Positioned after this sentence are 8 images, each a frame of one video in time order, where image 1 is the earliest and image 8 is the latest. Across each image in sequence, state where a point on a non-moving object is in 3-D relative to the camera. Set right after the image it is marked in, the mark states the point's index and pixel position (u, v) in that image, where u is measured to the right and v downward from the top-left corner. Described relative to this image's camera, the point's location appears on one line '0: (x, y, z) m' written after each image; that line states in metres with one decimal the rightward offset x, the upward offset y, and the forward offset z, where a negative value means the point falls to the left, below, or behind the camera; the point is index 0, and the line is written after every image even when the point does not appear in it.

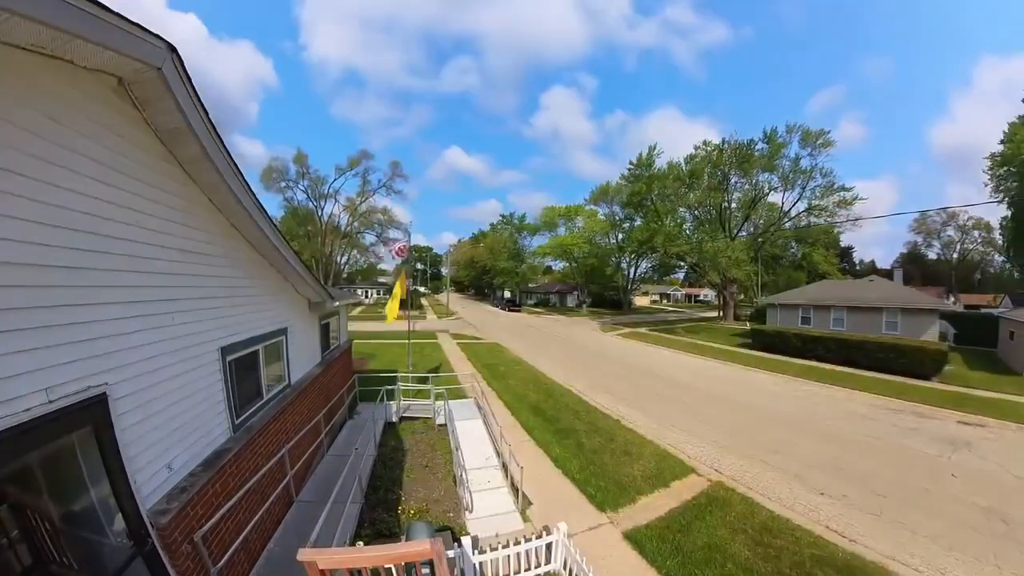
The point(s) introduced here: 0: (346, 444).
0: (-3.0, -2.9, +8.3) m
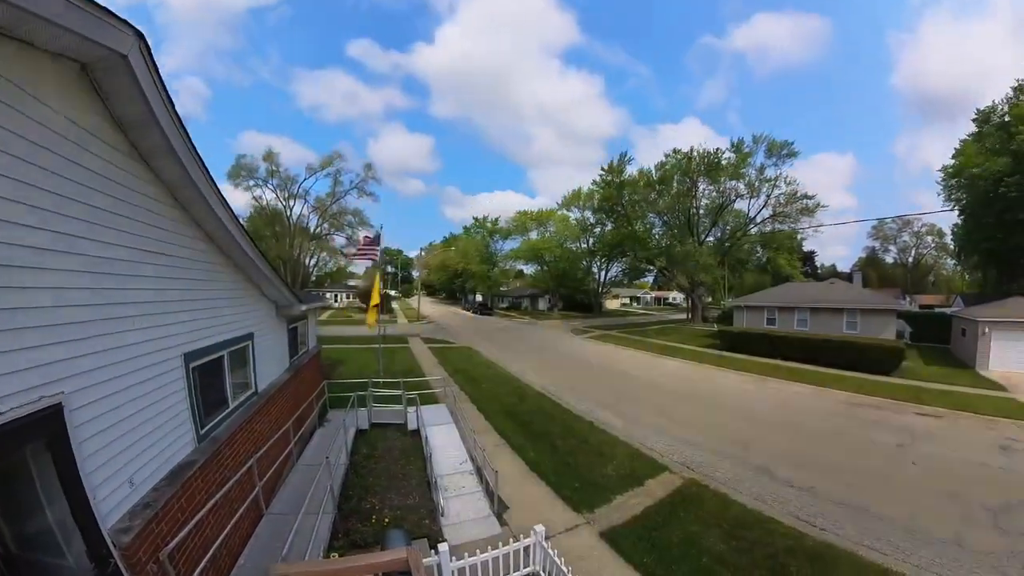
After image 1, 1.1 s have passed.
0: (-3.4, -2.9, +8.0) m
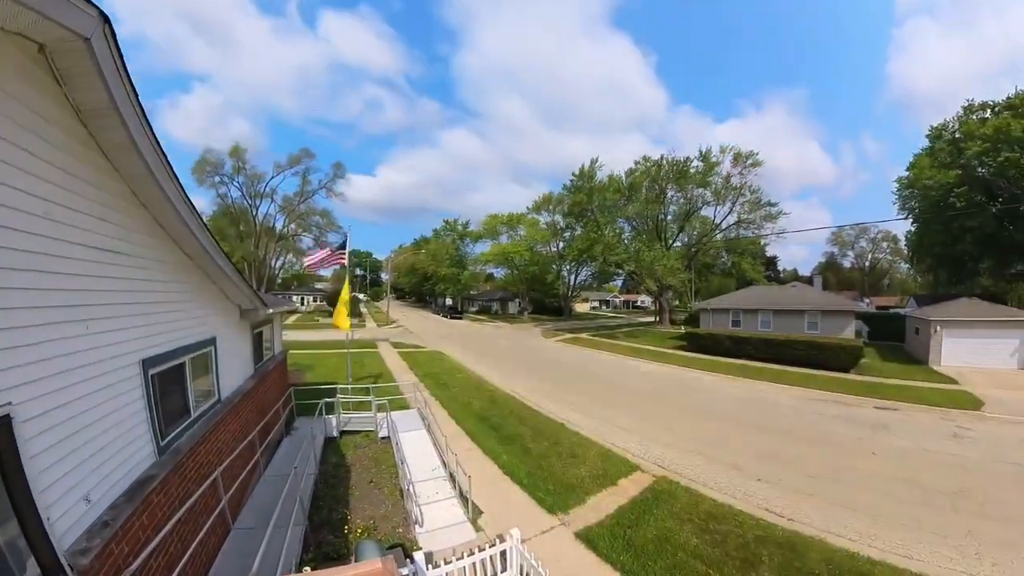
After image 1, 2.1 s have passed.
0: (-3.8, -3.0, +7.6) m
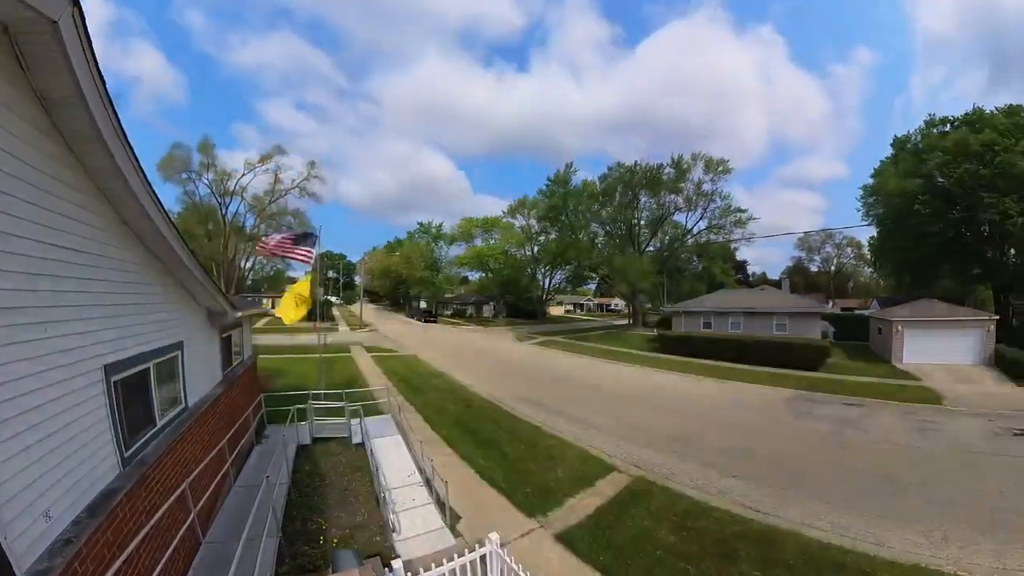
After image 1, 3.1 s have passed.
0: (-4.1, -3.0, +7.2) m
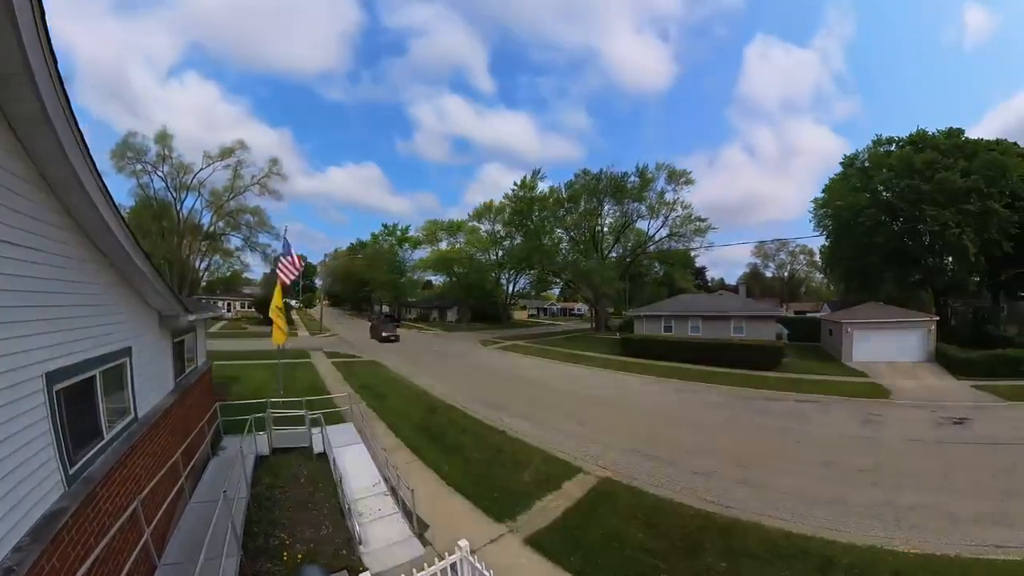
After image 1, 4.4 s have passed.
0: (-4.6, -3.0, +6.7) m
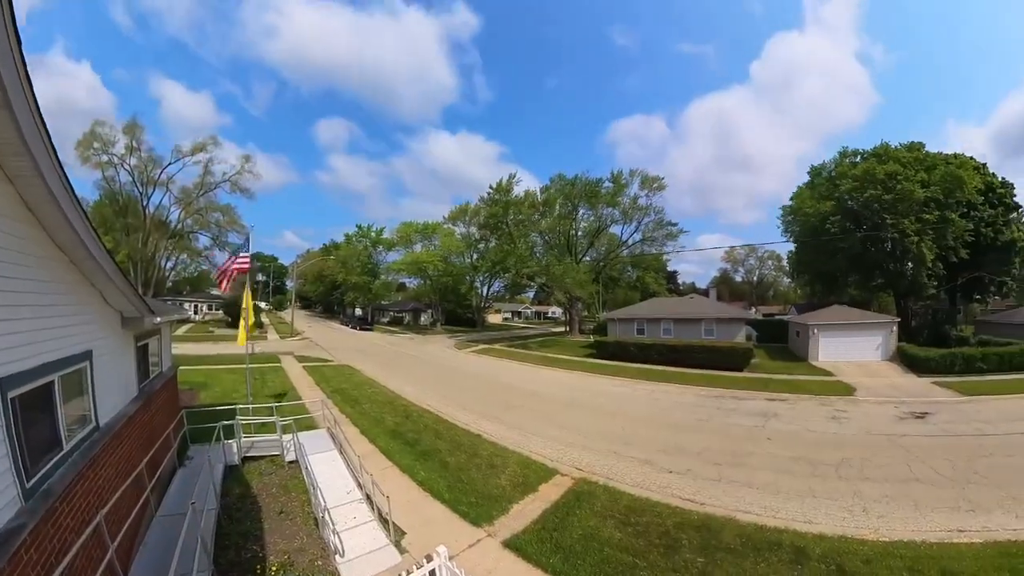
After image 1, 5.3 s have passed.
0: (-4.8, -3.0, +6.4) m
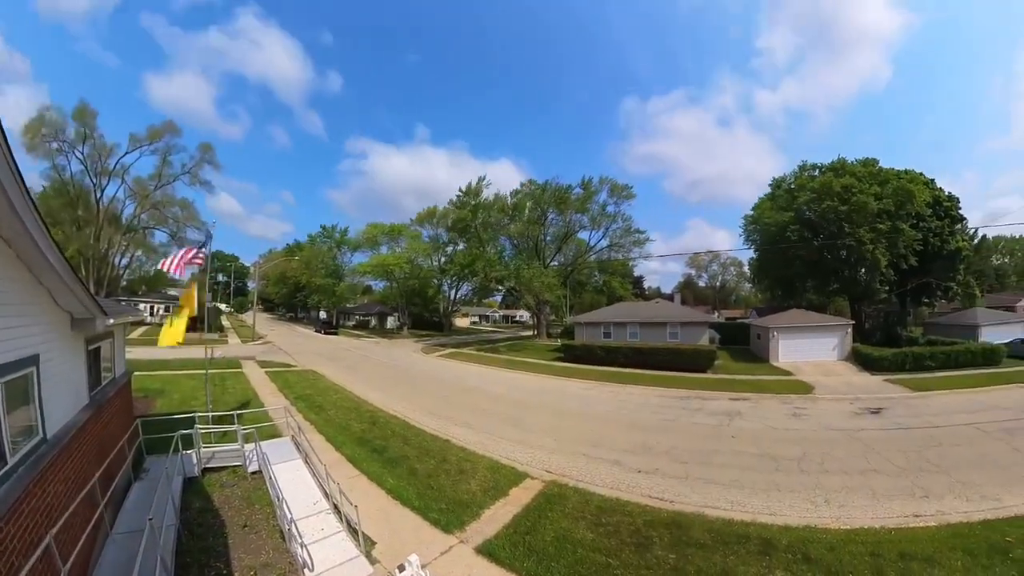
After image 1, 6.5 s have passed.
0: (-5.1, -3.0, +5.9) m
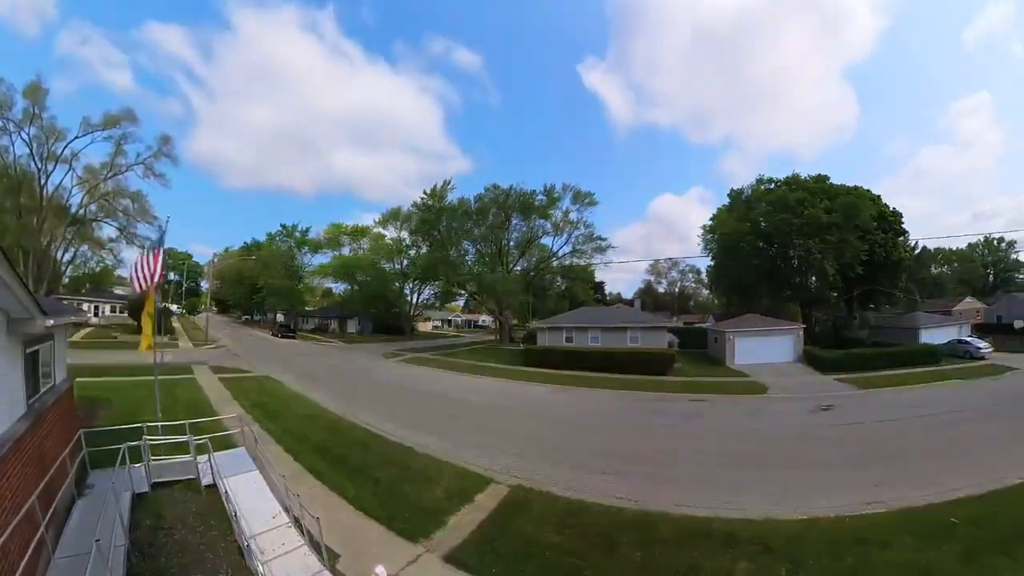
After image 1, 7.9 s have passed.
0: (-5.4, -3.0, +5.4) m
